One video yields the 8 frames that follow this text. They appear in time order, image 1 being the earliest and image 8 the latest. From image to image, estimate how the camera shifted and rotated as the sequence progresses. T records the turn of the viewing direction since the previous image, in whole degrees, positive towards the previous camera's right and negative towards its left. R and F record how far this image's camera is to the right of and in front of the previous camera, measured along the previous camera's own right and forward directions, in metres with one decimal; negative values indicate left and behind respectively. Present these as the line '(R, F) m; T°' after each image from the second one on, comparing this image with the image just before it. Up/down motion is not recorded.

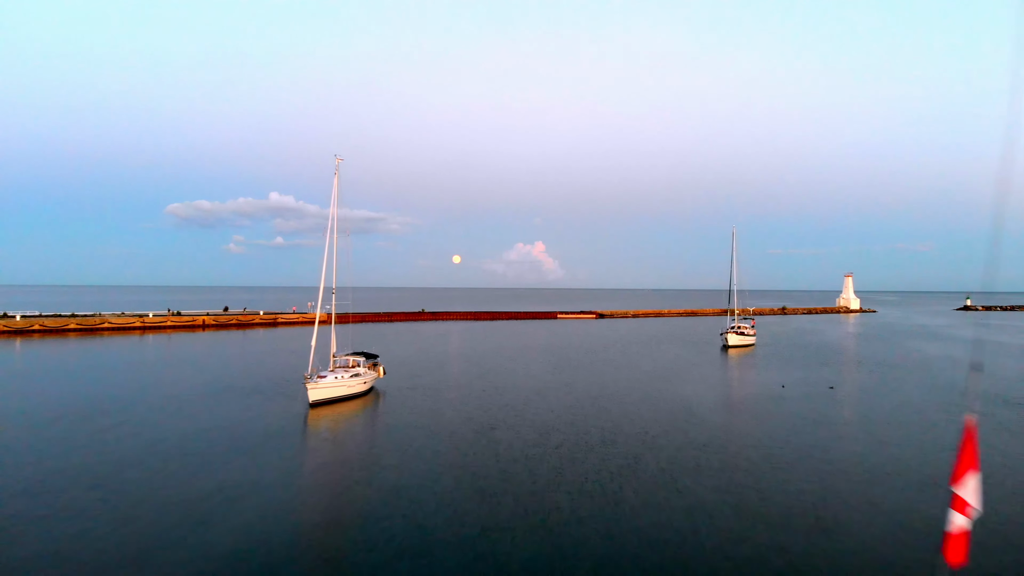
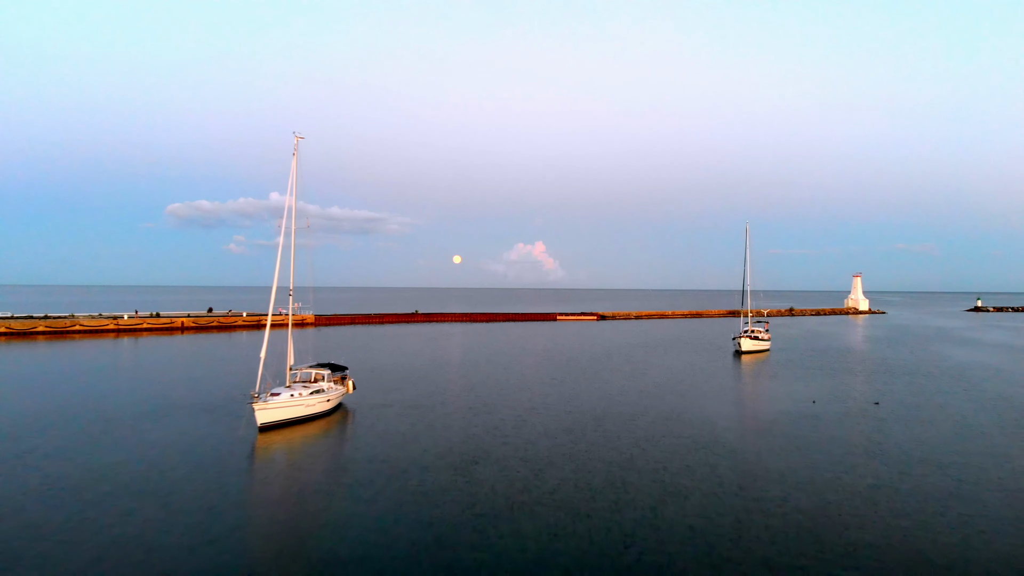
(+0.6, +4.7) m; 0°
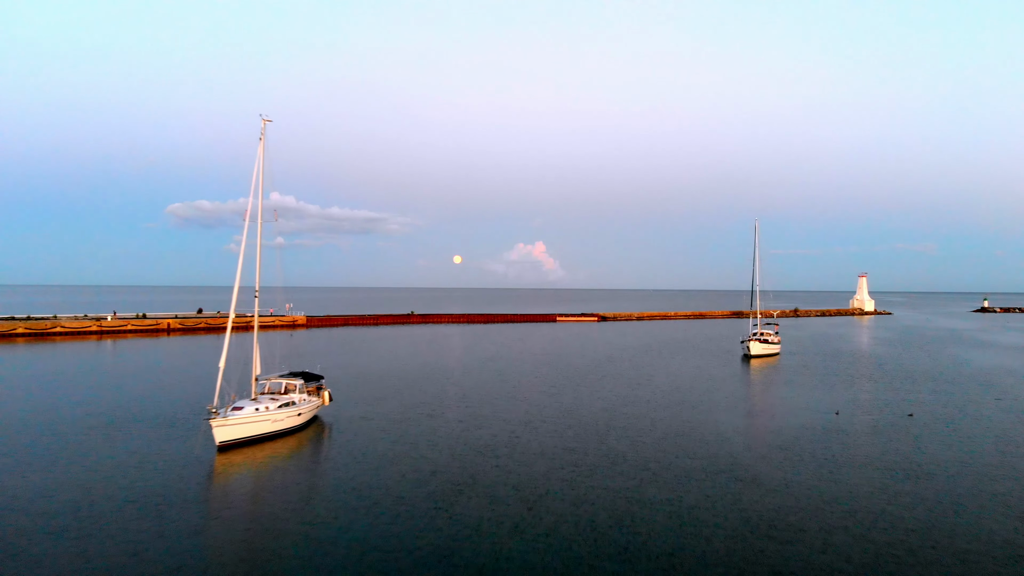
(+0.3, +2.8) m; 0°
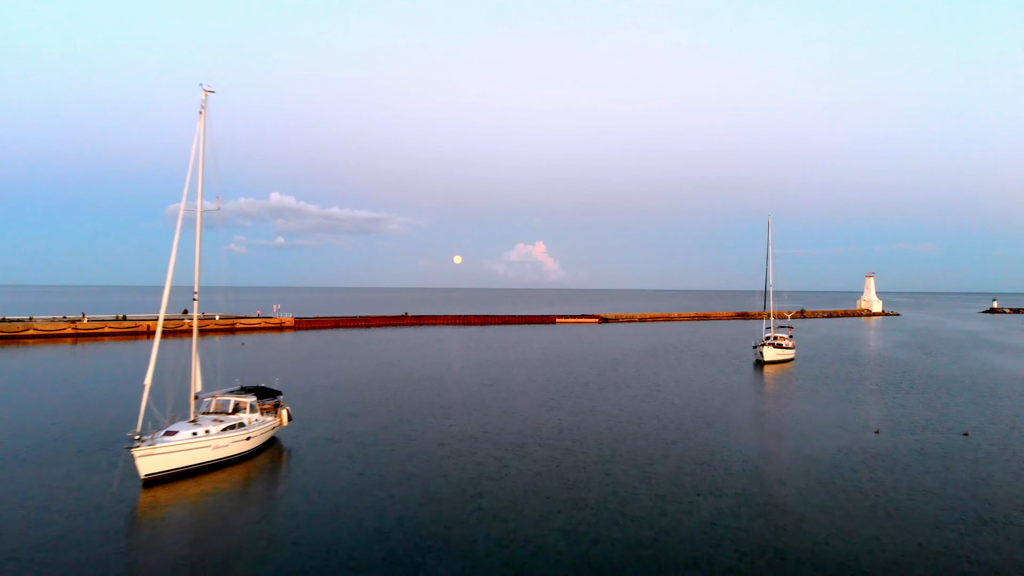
(+0.5, +3.7) m; 0°
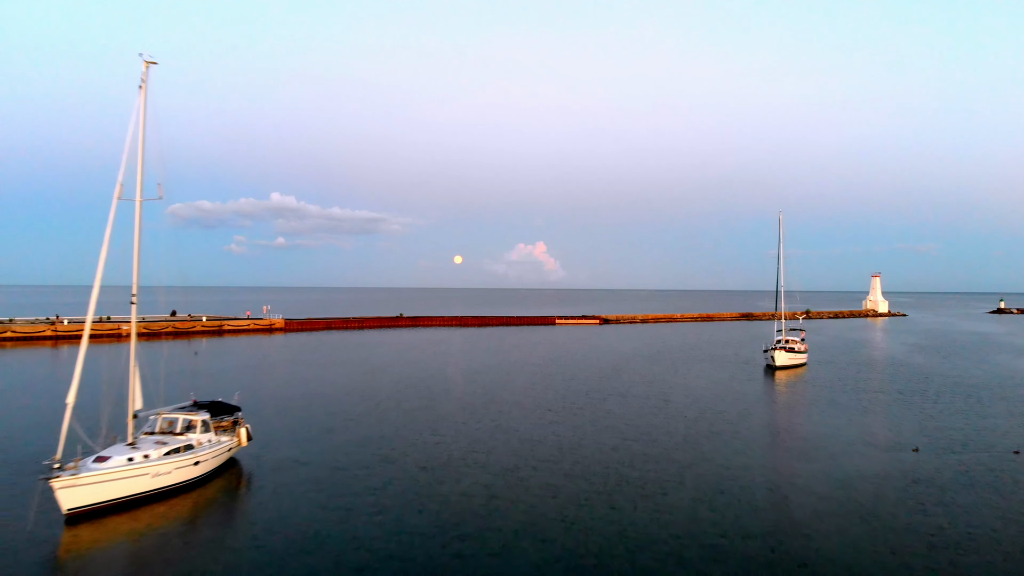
(+0.4, +2.8) m; 0°
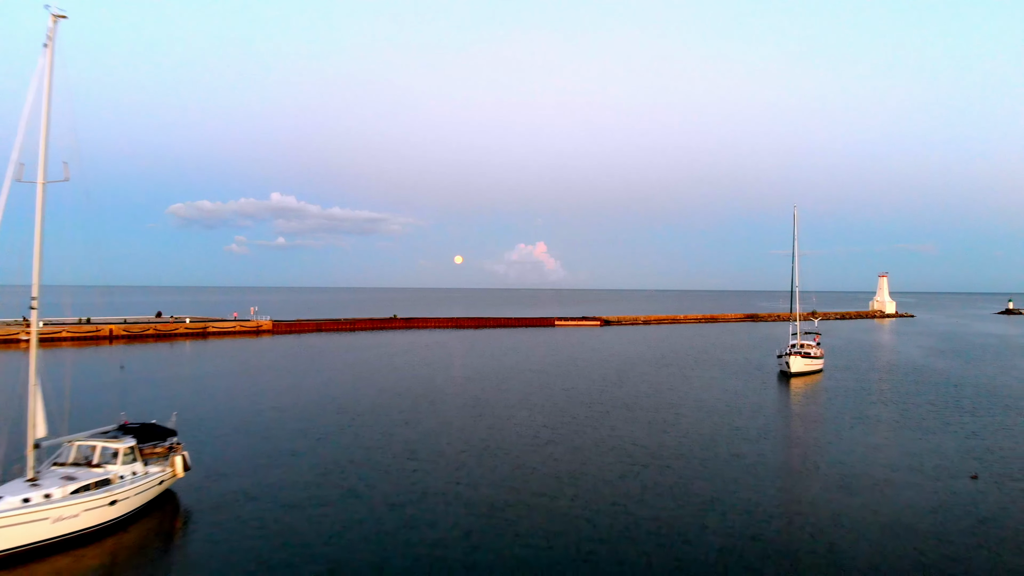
(+0.4, +3.2) m; 0°
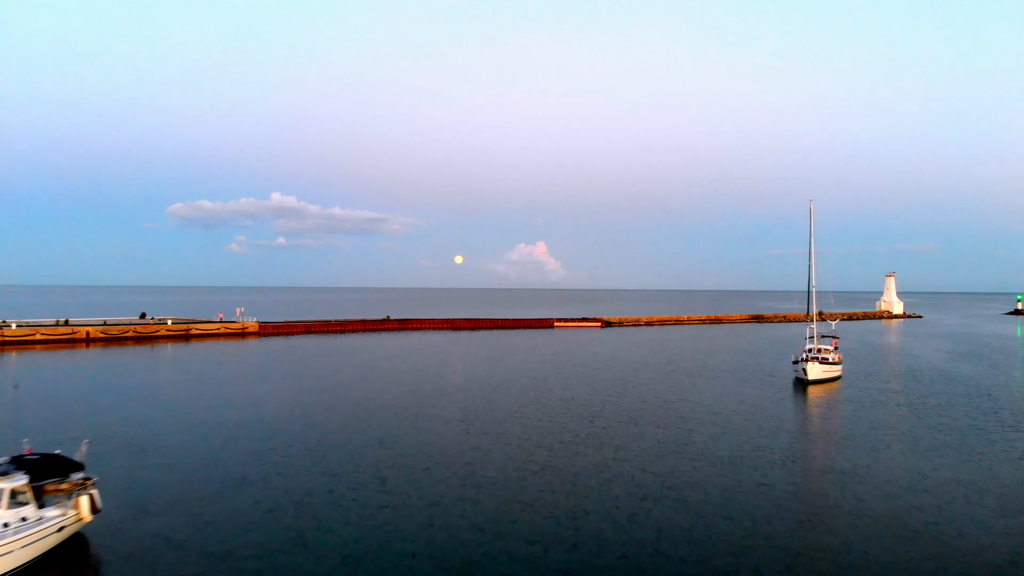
(+0.4, +3.2) m; 0°
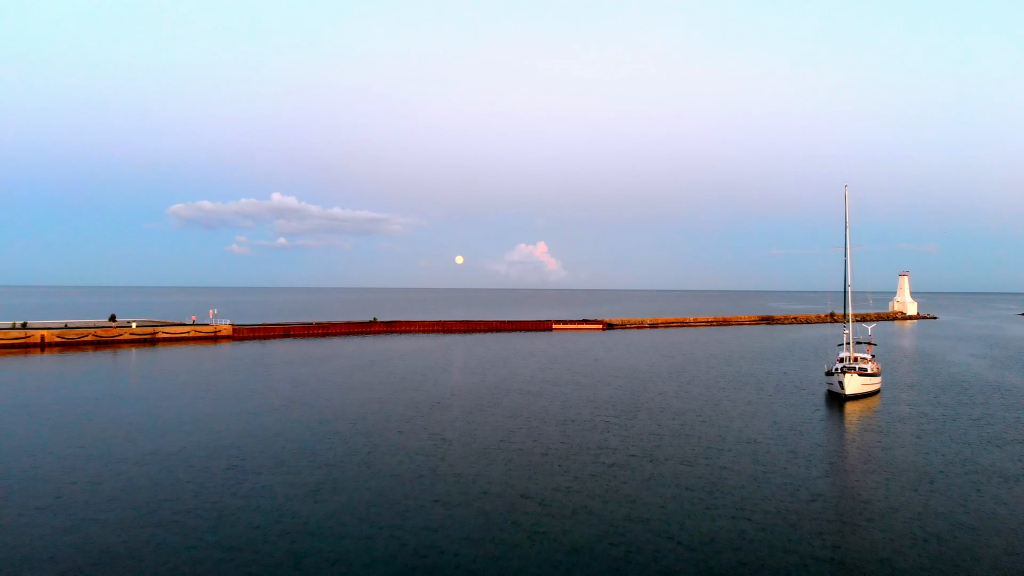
(+0.7, +5.5) m; 0°
